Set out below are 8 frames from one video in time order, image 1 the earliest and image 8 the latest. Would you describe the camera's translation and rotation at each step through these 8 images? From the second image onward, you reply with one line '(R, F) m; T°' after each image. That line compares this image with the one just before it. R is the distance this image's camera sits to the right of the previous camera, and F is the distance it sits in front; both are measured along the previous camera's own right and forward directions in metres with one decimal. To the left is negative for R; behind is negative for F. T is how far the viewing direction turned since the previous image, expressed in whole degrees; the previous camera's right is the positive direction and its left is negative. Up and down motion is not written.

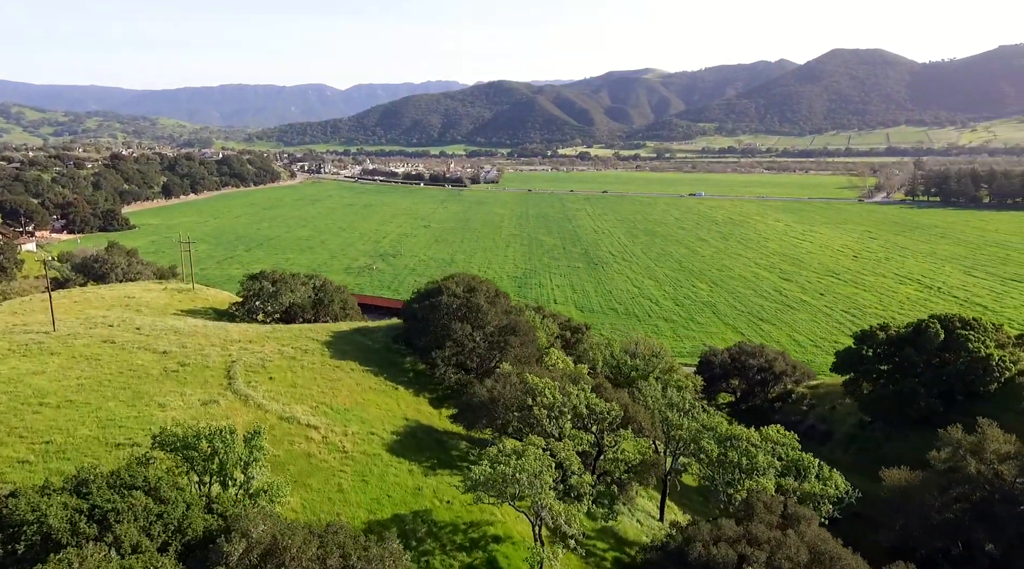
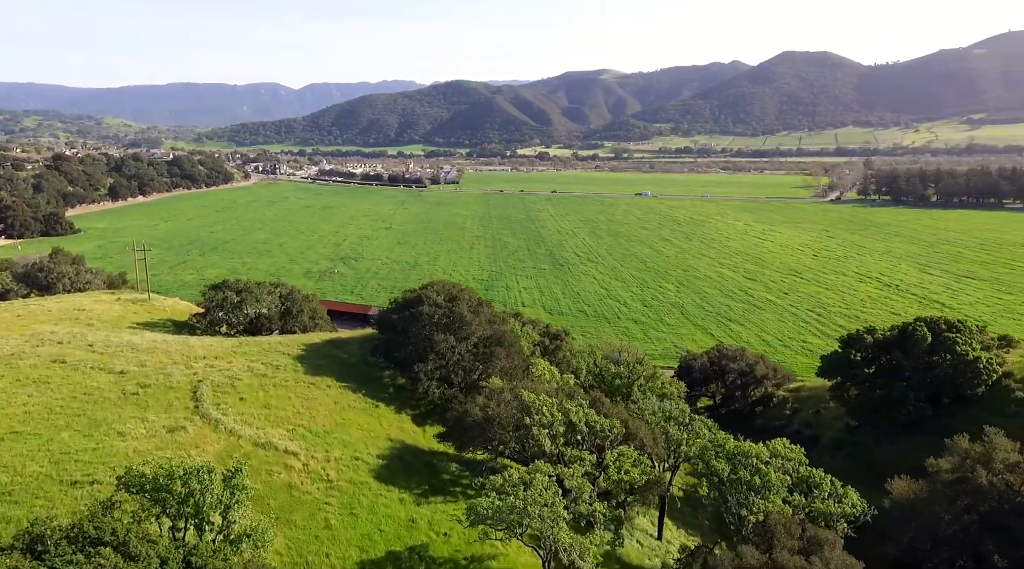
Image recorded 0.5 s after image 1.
(-0.9, +1.4) m; +3°
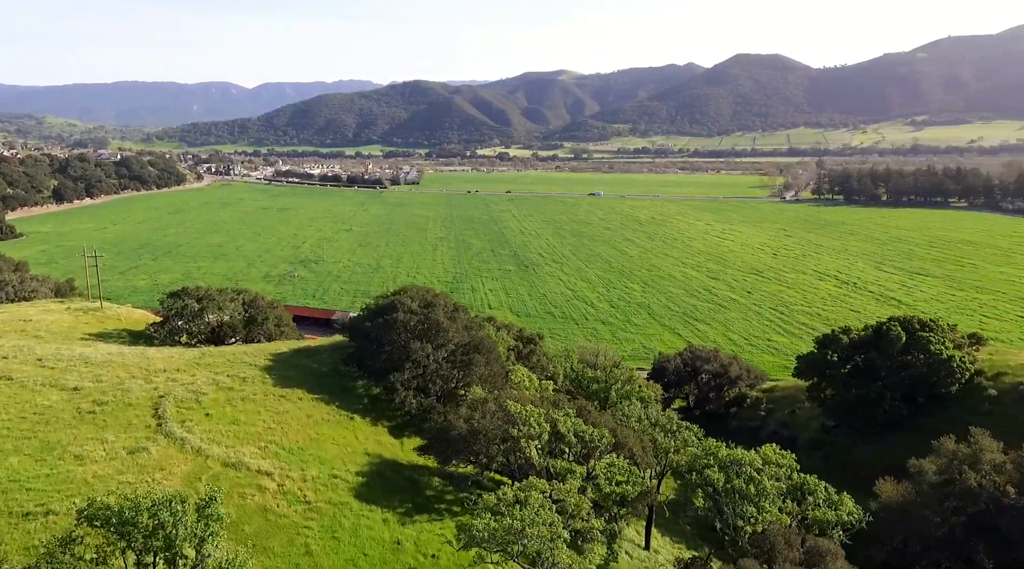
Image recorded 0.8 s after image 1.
(-0.6, +0.8) m; +3°
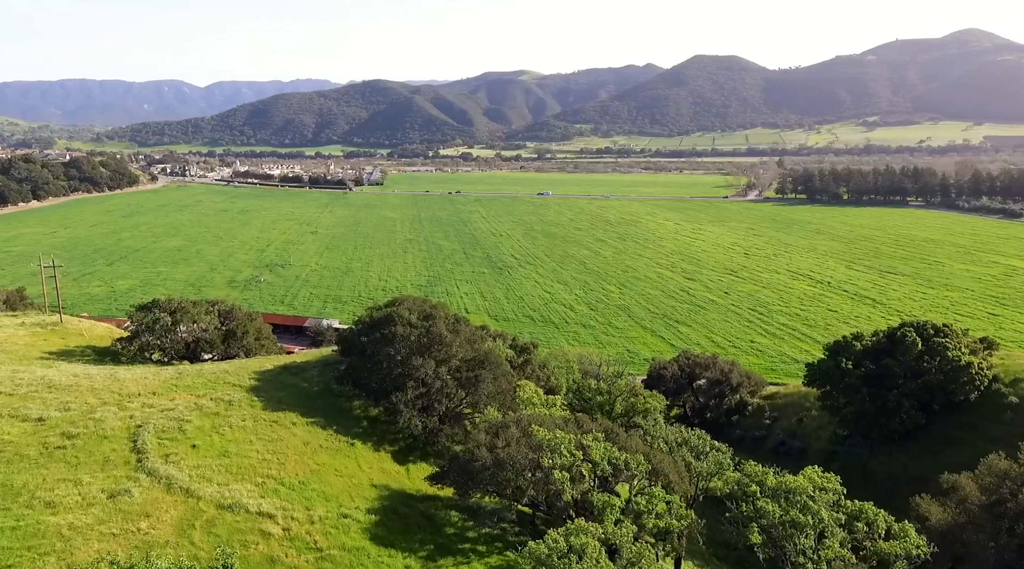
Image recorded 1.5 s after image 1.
(-1.4, +1.8) m; +3°
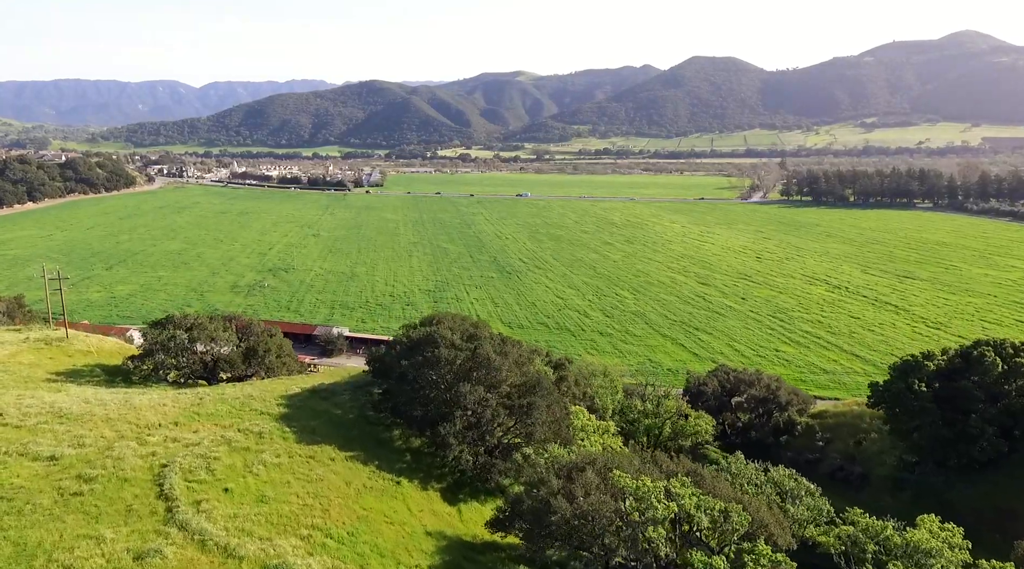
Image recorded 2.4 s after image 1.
(-1.6, +2.1) m; 0°
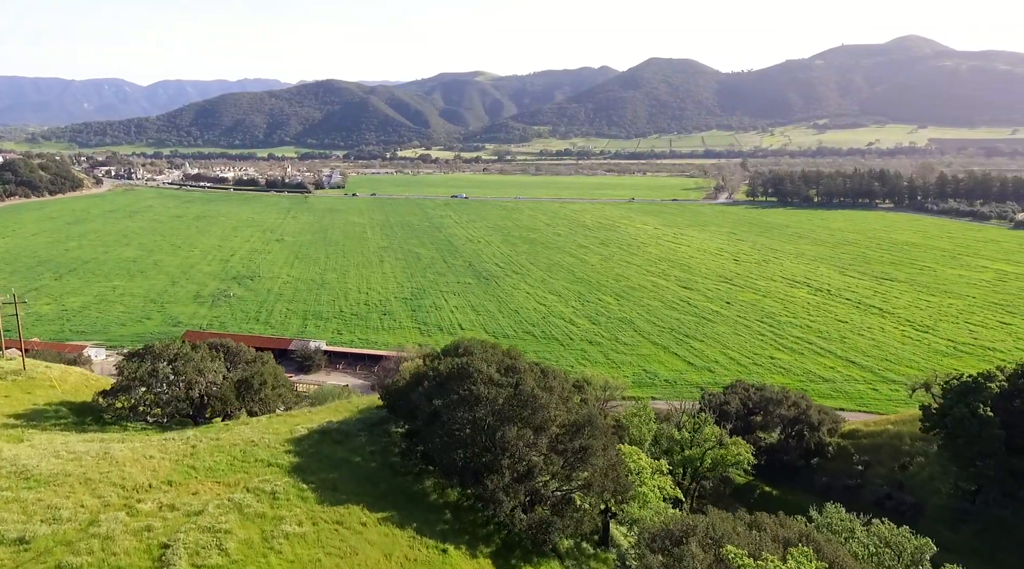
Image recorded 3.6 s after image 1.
(-2.1, +2.8) m; +3°
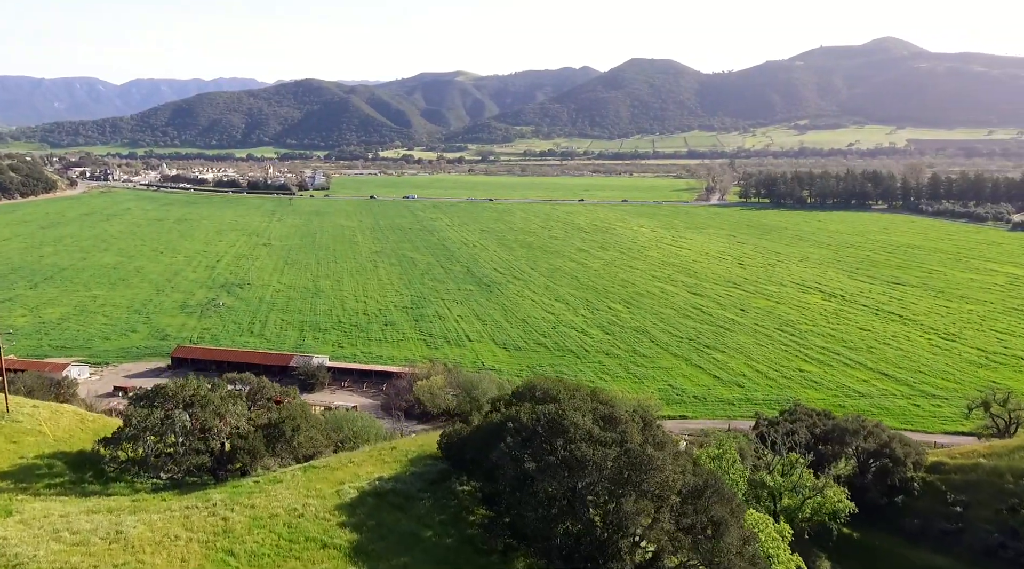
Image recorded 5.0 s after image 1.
(-2.4, +3.5) m; +2°
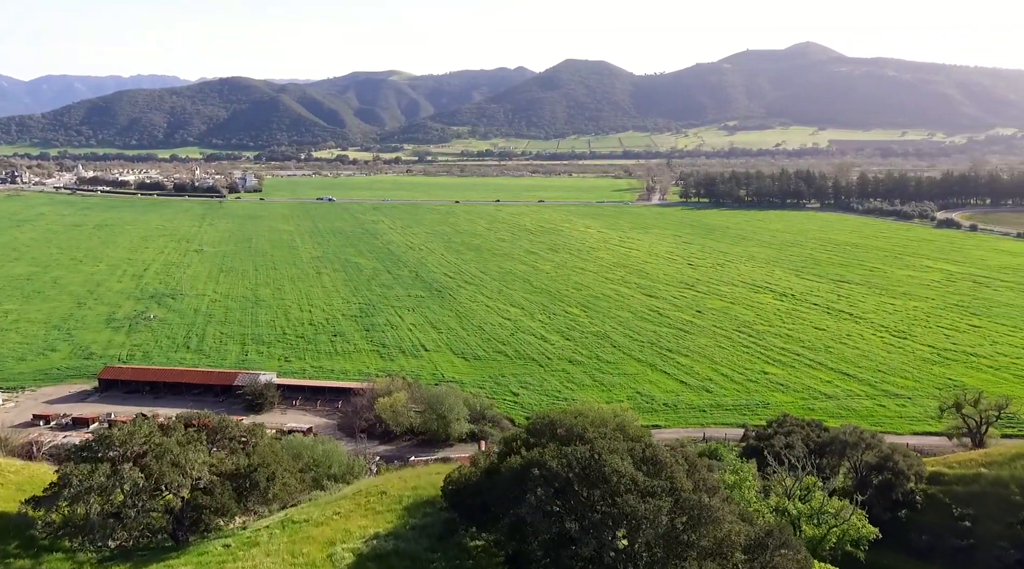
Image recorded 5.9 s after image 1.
(-1.5, +2.4) m; +5°
